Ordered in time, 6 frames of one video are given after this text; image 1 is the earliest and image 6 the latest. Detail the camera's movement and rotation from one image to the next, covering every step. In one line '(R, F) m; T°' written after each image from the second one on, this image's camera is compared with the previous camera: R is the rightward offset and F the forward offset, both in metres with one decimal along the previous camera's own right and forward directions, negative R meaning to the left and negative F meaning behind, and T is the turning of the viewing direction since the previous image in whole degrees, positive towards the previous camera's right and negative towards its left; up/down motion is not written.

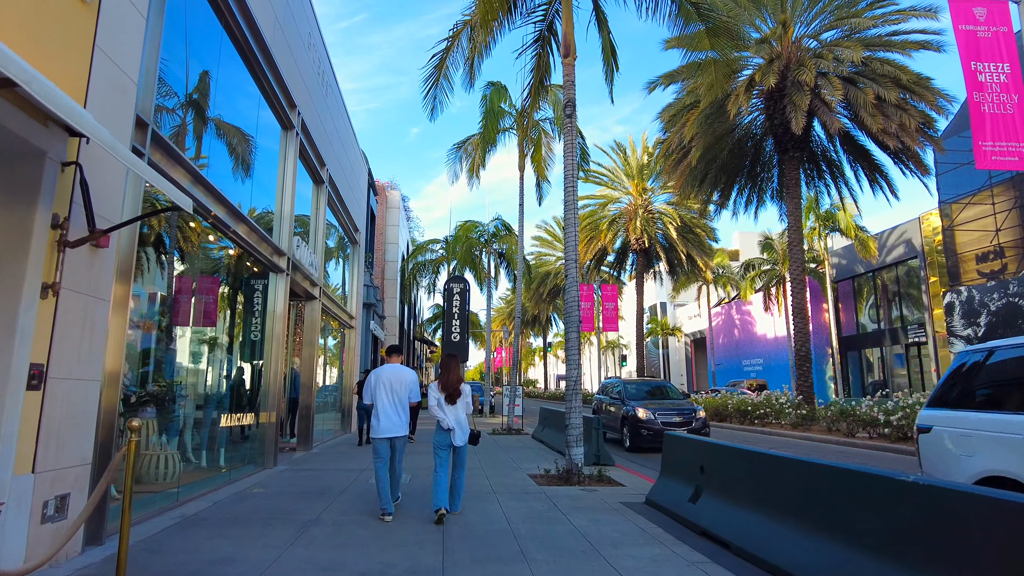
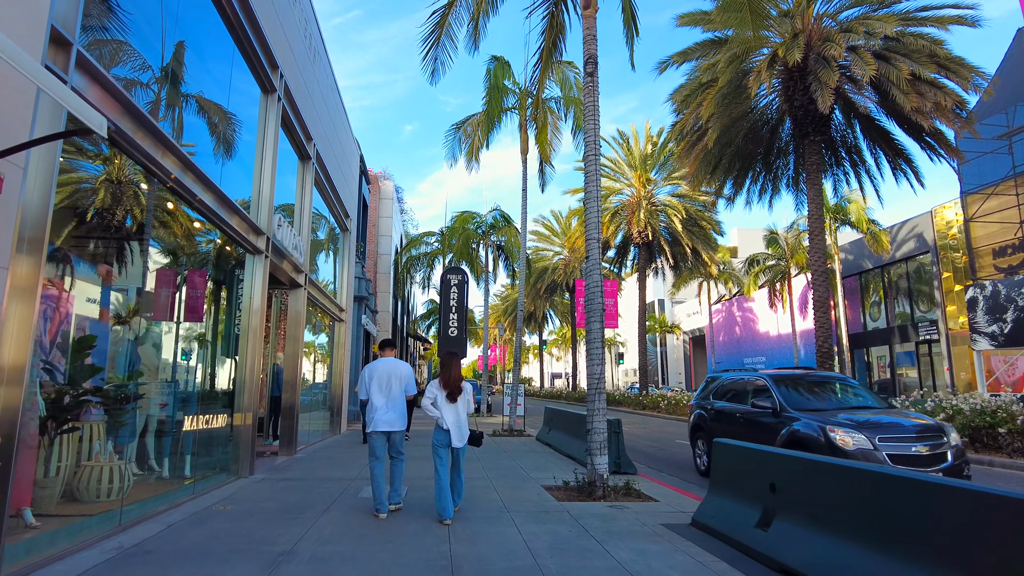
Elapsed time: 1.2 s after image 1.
(-0.3, +1.2) m; +1°
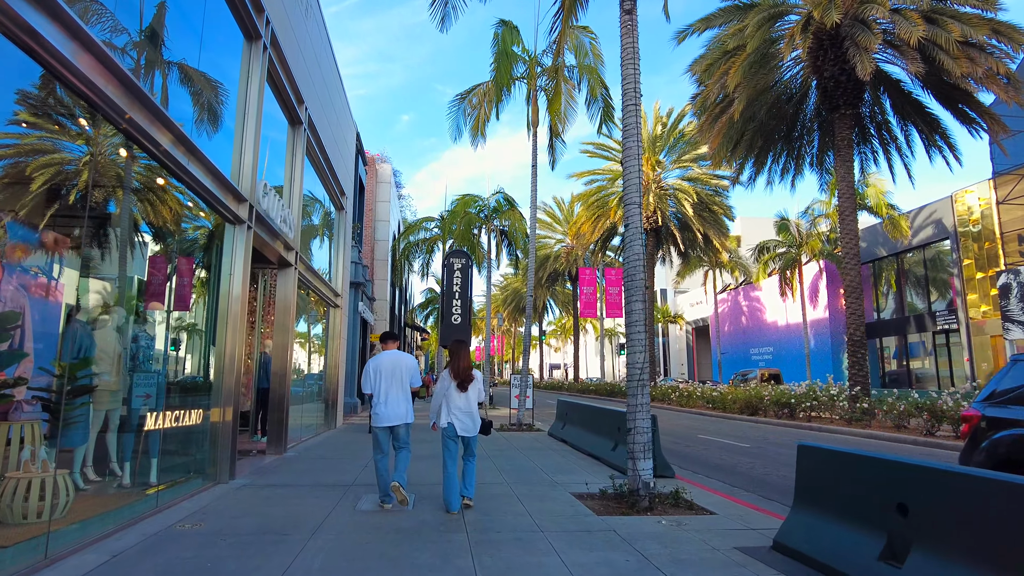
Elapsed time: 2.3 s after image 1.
(-0.3, +1.2) m; 0°
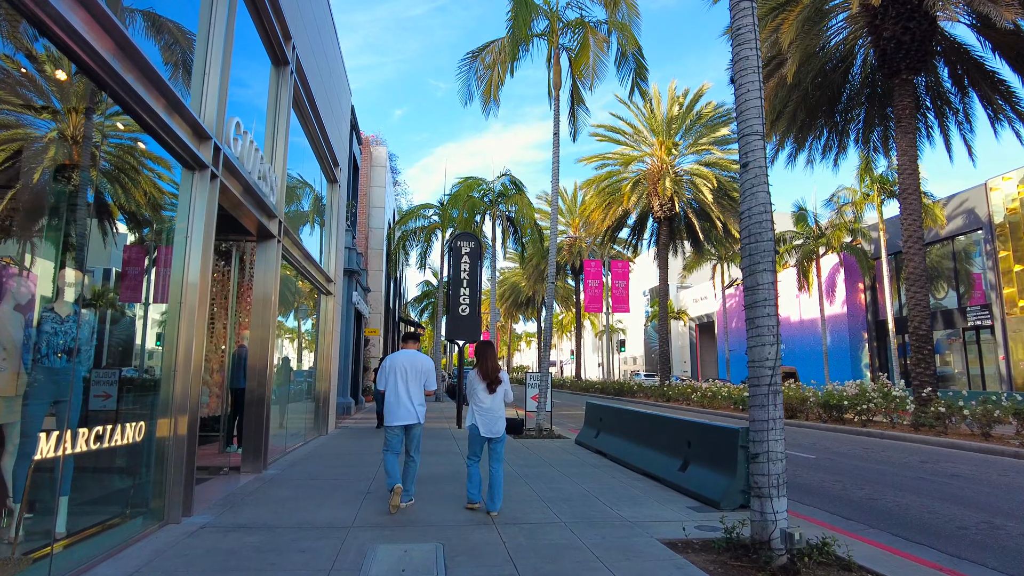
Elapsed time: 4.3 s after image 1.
(-0.6, +2.0) m; +1°
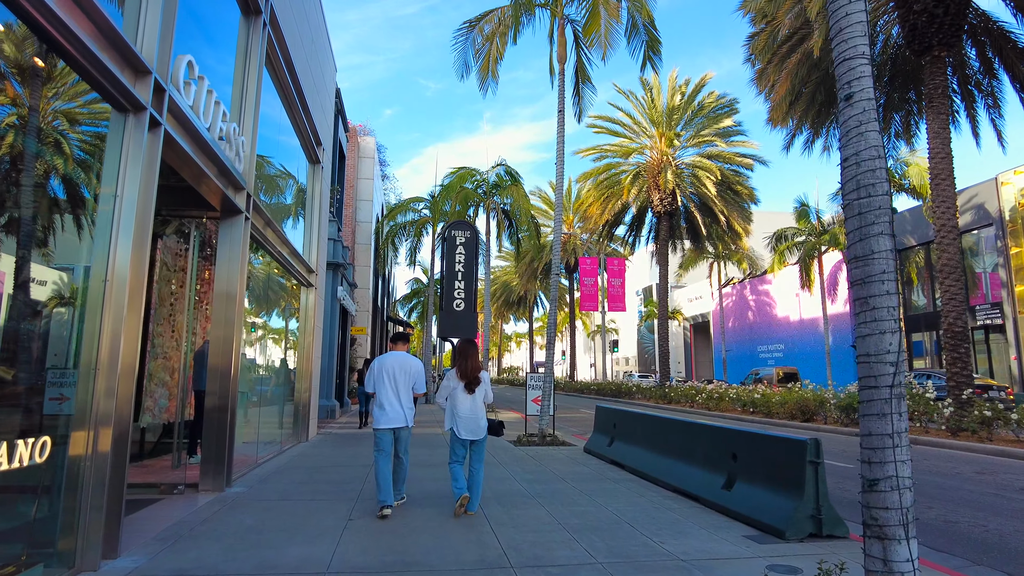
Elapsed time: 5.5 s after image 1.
(-0.2, +1.2) m; +1°
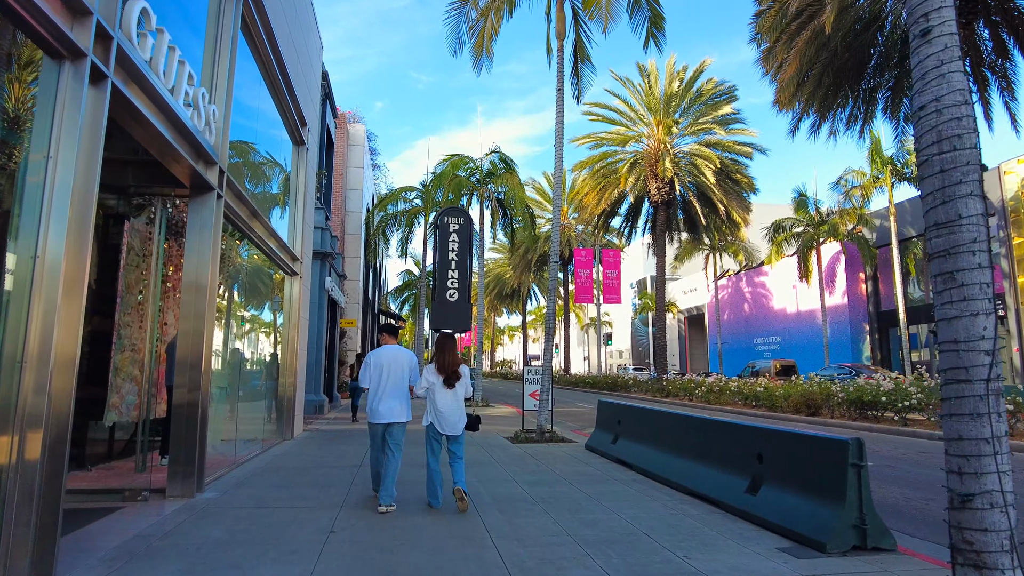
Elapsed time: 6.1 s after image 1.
(-0.1, +0.6) m; +1°
